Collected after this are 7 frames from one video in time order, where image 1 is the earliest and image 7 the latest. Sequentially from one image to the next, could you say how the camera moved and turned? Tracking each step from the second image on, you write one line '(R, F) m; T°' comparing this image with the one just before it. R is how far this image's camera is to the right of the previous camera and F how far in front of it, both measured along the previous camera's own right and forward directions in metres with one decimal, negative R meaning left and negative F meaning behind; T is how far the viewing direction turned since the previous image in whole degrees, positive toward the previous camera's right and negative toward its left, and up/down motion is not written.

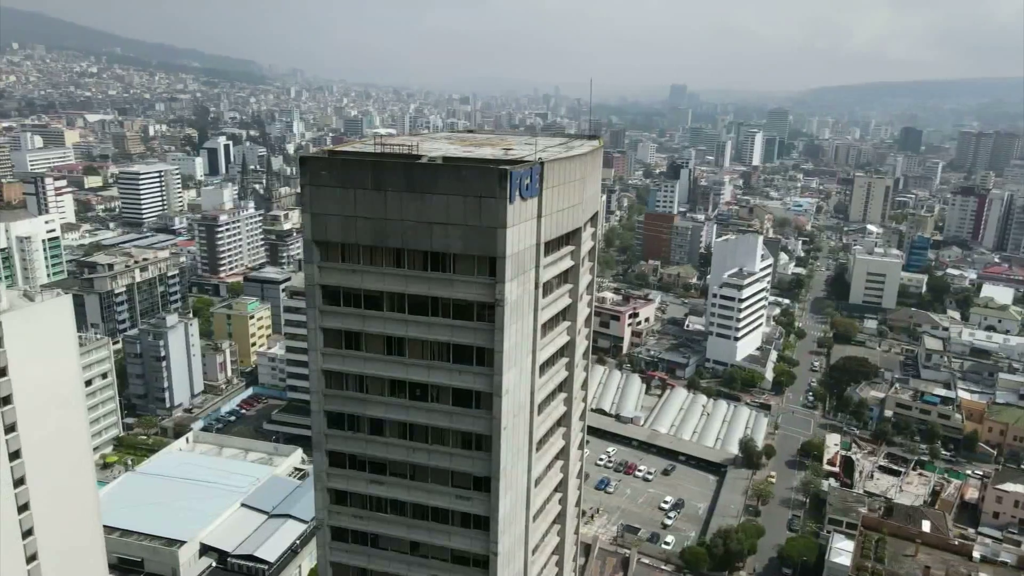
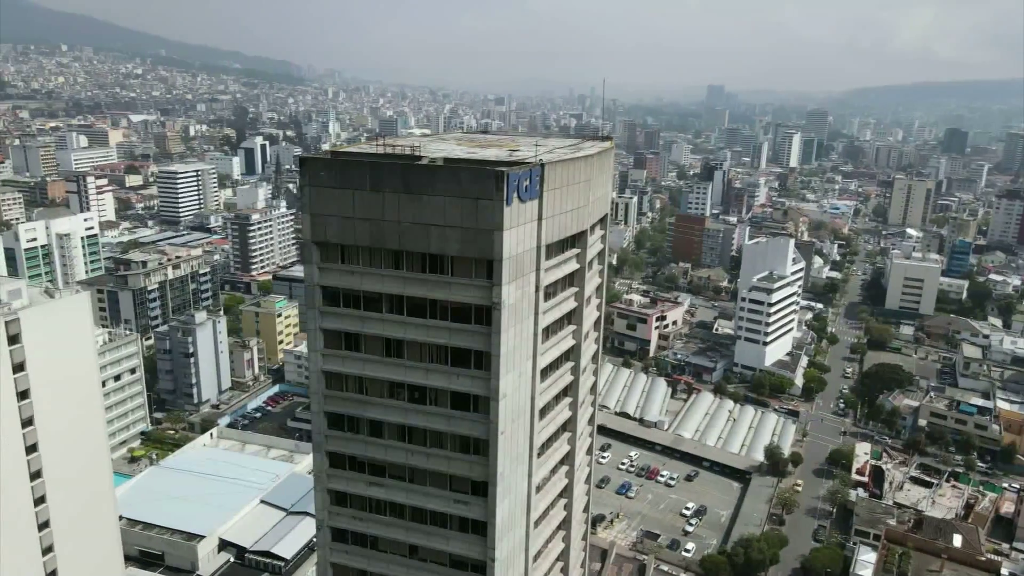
(+0.8, +0.2) m; -3°
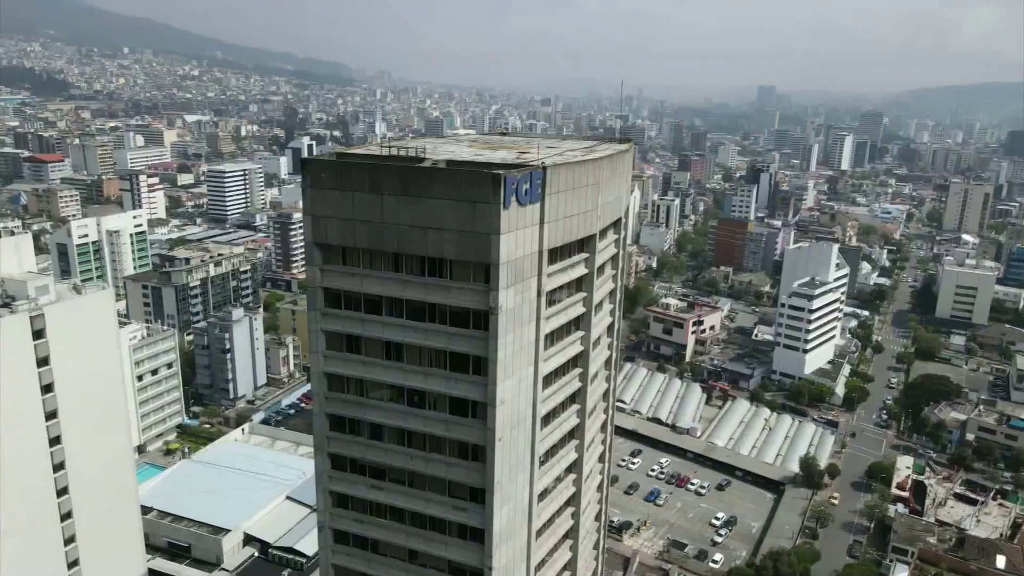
(+1.0, +0.3) m; -3°
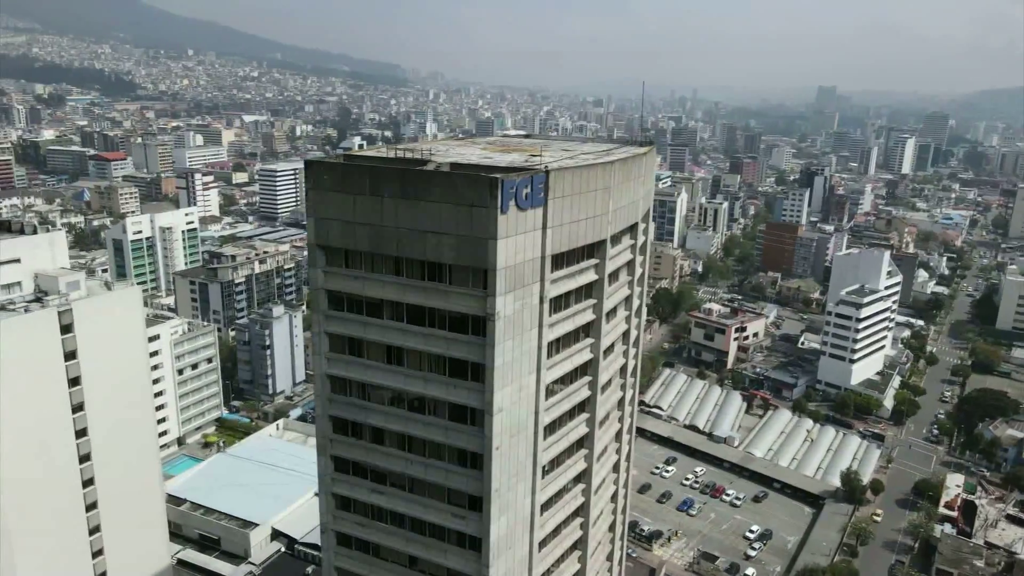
(+1.0, +0.4) m; -4°
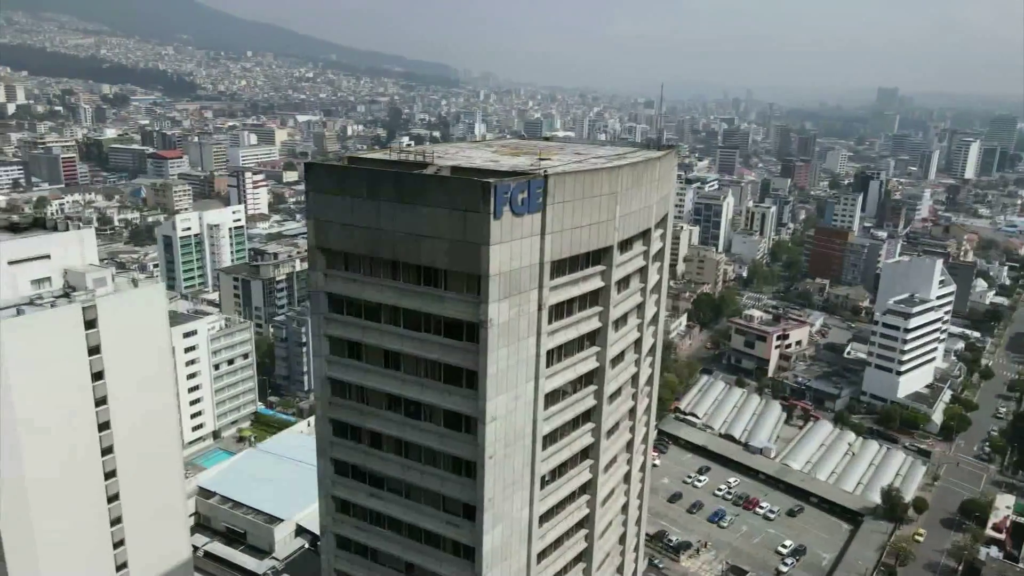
(+1.1, +0.3) m; -4°
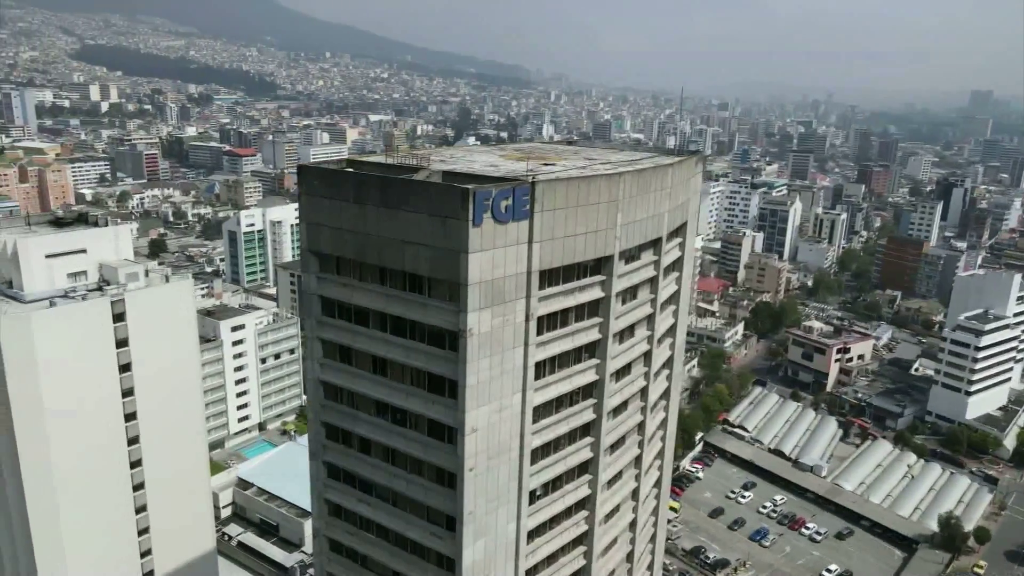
(+1.7, +0.5) m; -5°
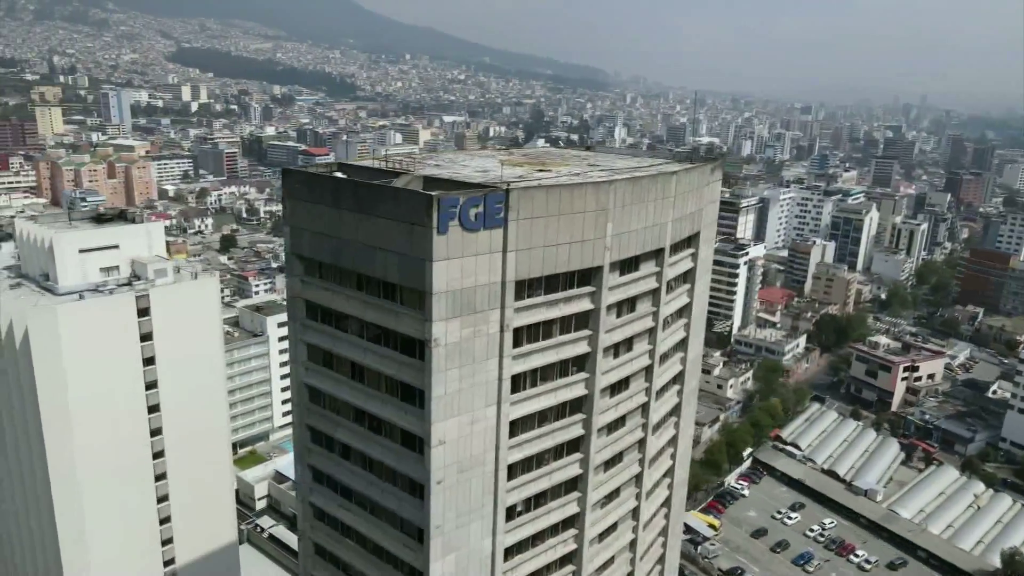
(+1.9, +0.6) m; -5°
